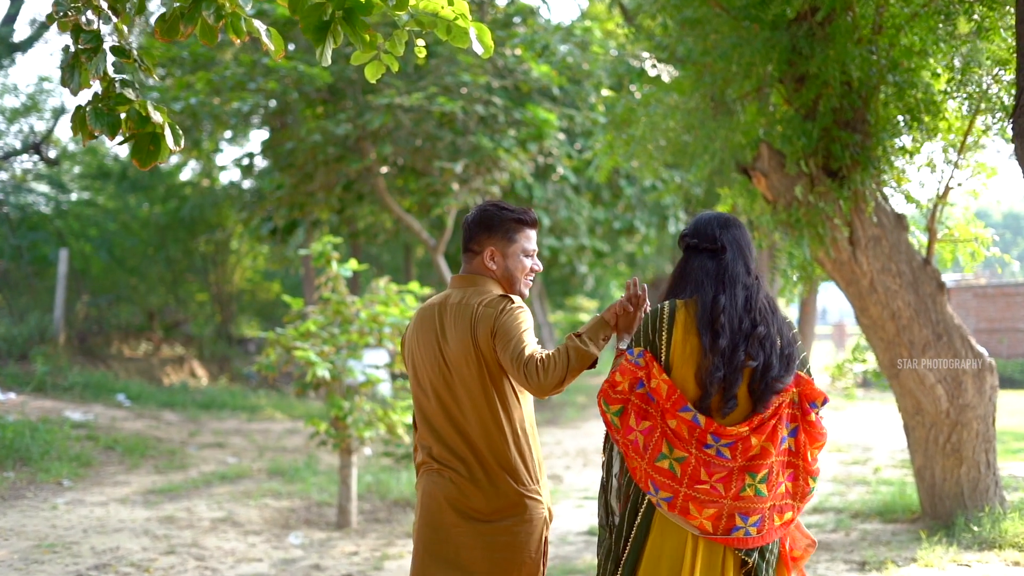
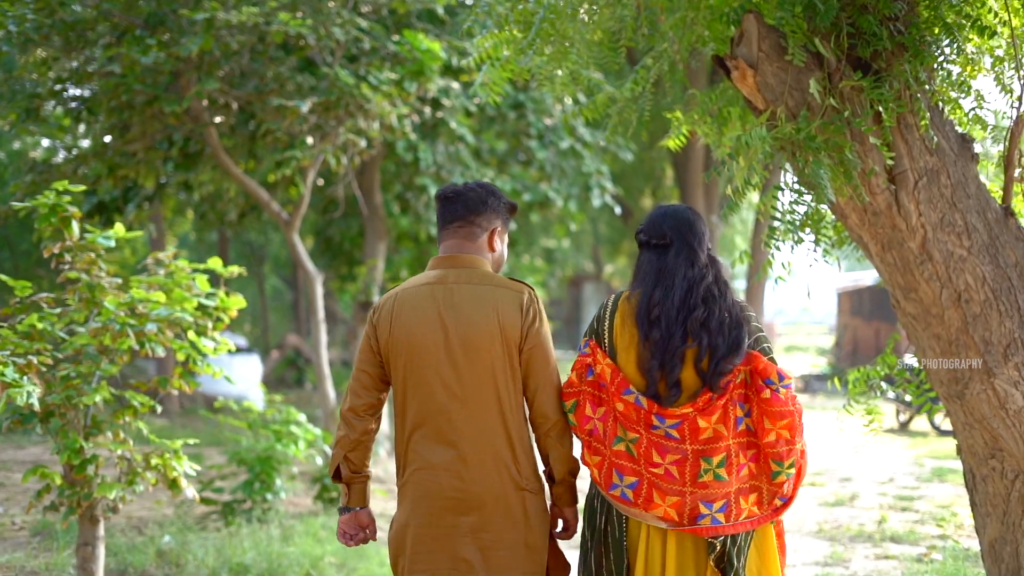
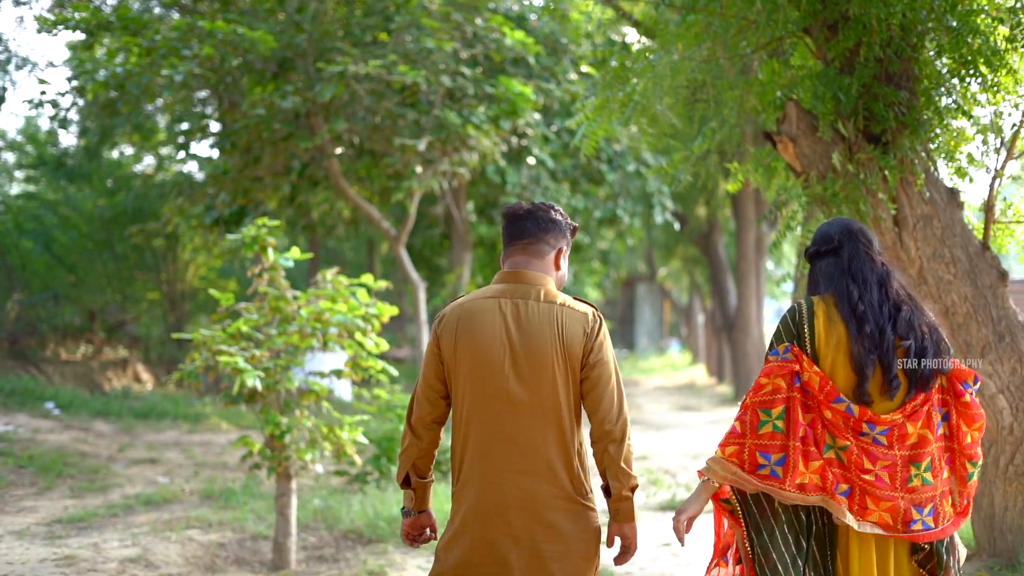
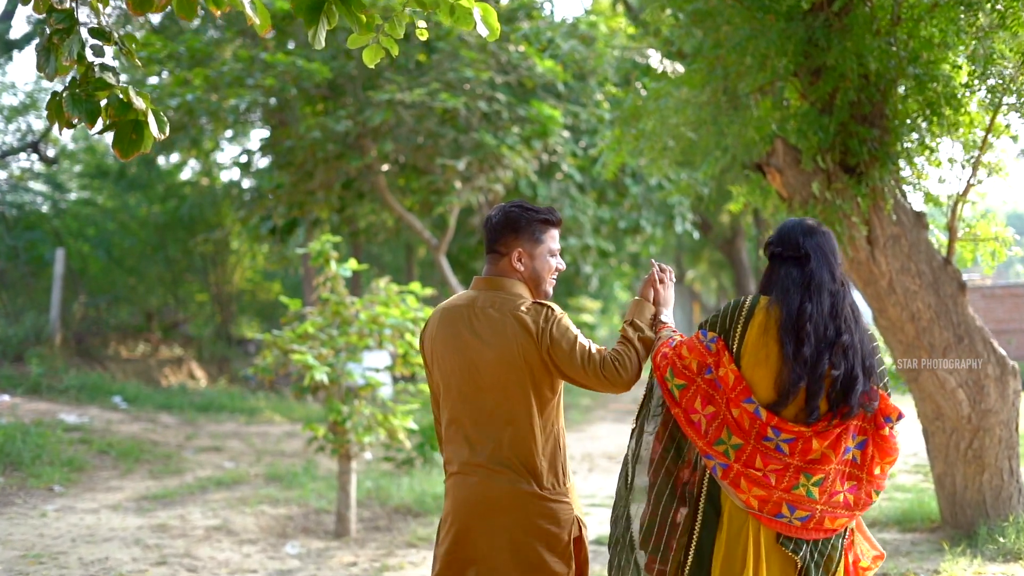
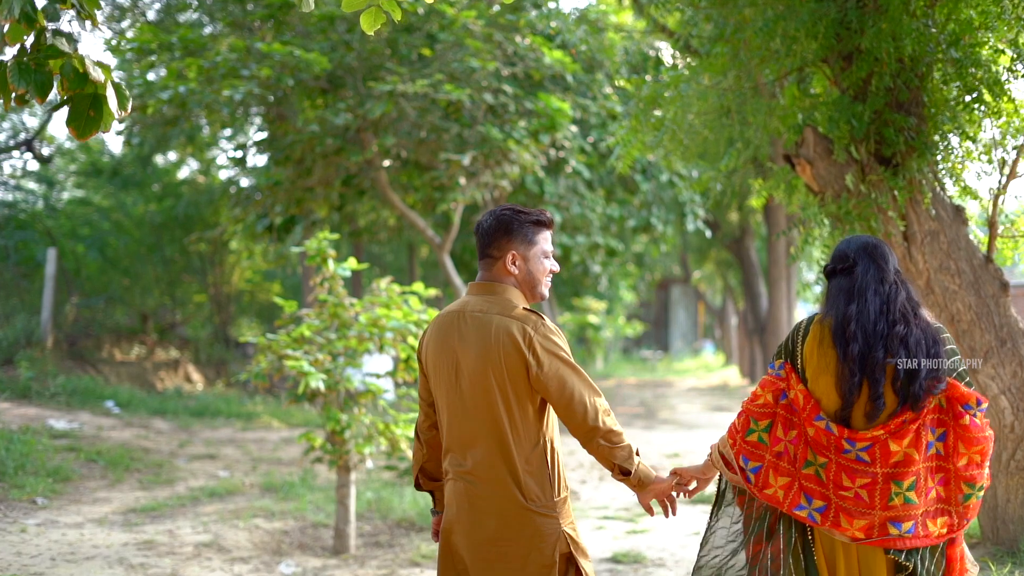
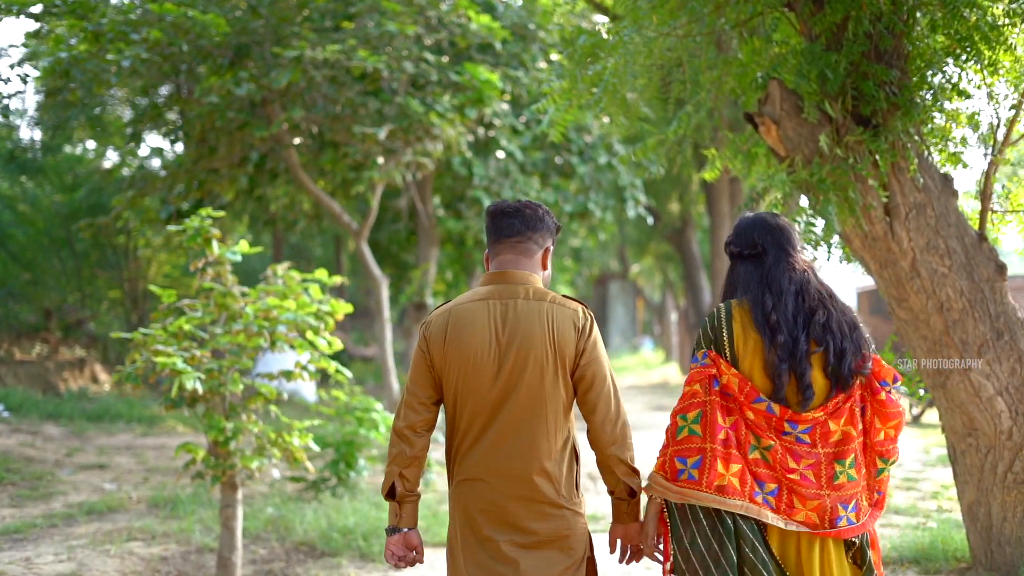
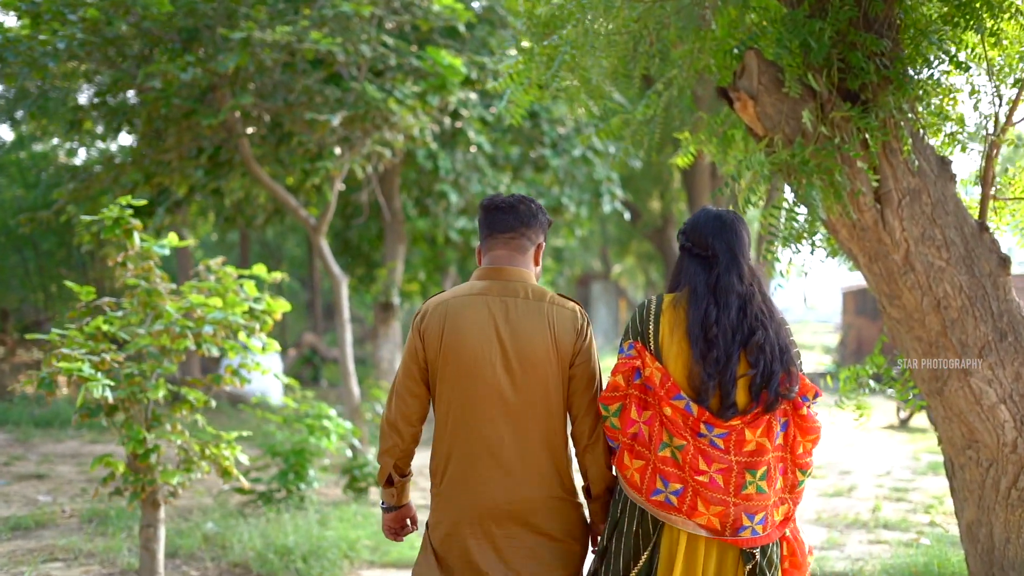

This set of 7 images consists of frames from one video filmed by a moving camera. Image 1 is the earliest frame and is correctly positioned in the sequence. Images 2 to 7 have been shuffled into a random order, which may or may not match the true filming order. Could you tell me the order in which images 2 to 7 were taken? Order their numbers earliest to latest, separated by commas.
4, 5, 3, 6, 7, 2
